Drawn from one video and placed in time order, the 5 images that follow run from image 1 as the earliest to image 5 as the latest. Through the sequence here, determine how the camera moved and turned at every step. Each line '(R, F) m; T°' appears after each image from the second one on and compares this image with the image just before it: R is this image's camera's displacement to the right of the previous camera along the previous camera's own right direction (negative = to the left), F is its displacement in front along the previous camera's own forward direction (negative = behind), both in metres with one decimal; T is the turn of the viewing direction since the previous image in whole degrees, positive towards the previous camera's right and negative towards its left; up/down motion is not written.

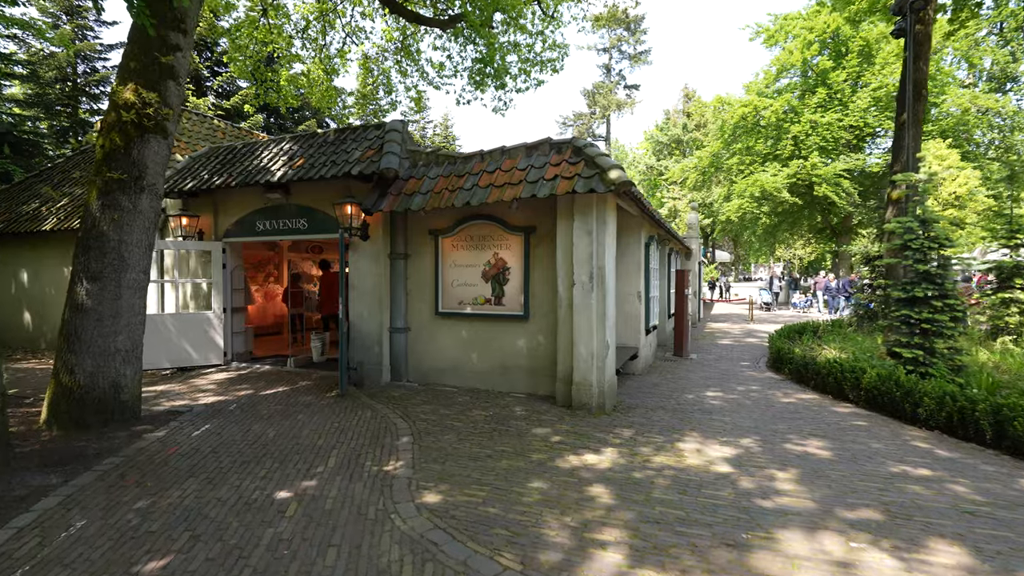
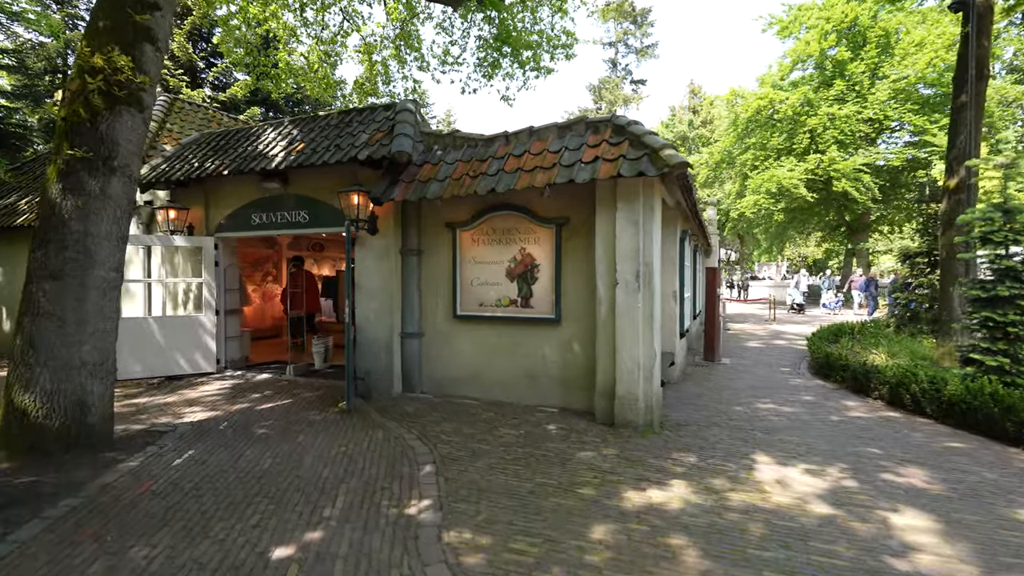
(-0.4, +0.9) m; 0°
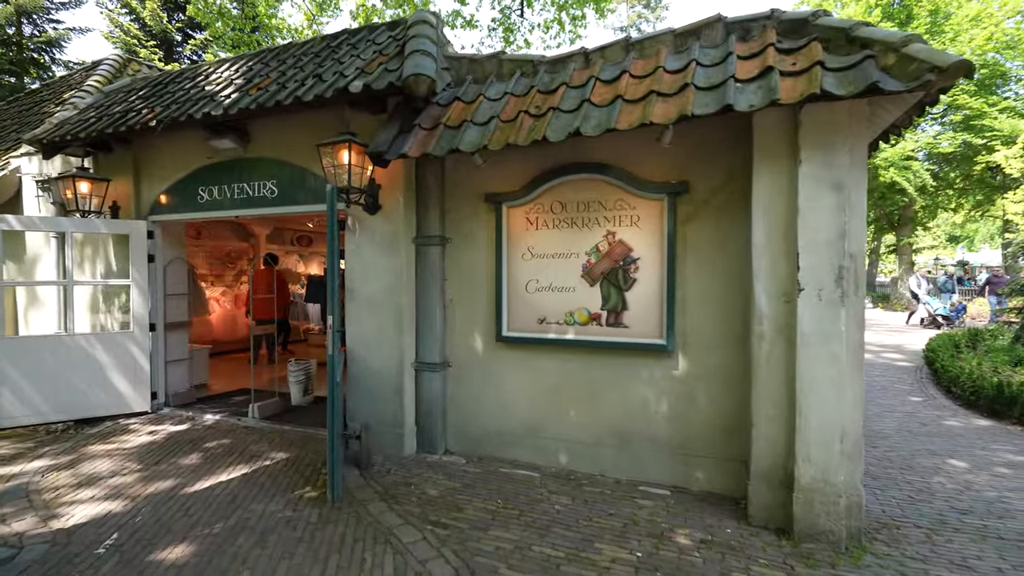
(-0.7, +2.5) m; 0°
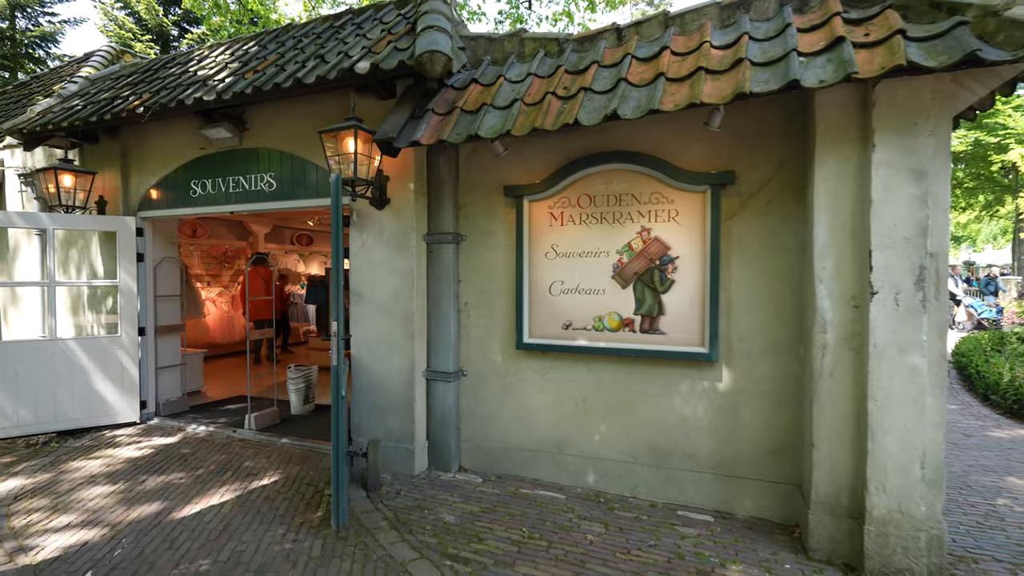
(-0.2, +0.4) m; 0°
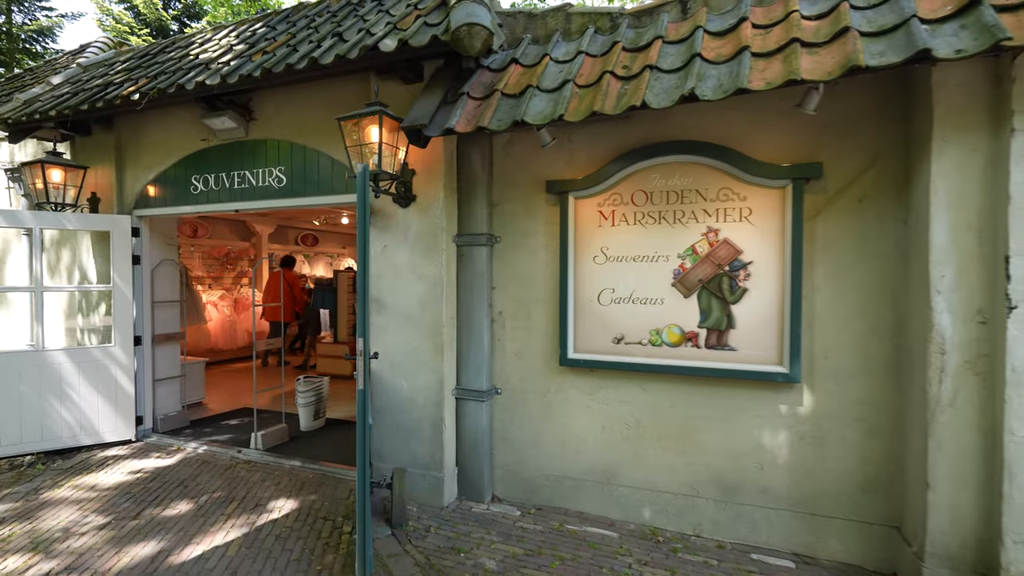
(-0.3, +0.5) m; 0°
